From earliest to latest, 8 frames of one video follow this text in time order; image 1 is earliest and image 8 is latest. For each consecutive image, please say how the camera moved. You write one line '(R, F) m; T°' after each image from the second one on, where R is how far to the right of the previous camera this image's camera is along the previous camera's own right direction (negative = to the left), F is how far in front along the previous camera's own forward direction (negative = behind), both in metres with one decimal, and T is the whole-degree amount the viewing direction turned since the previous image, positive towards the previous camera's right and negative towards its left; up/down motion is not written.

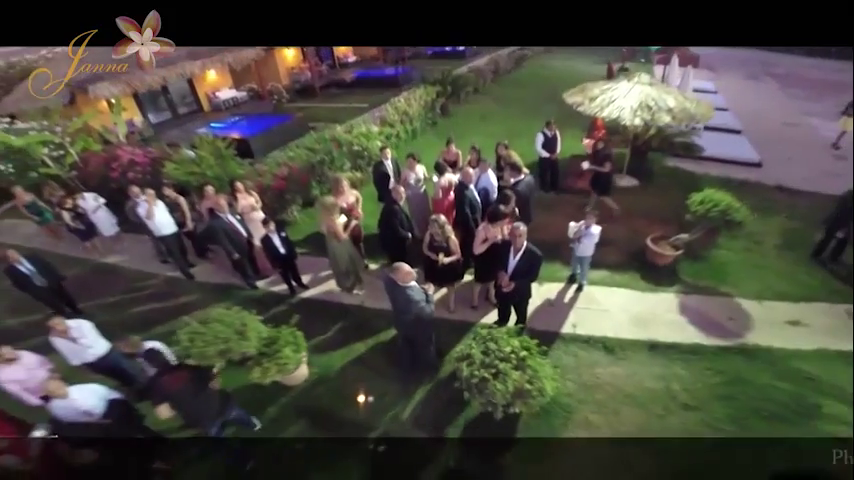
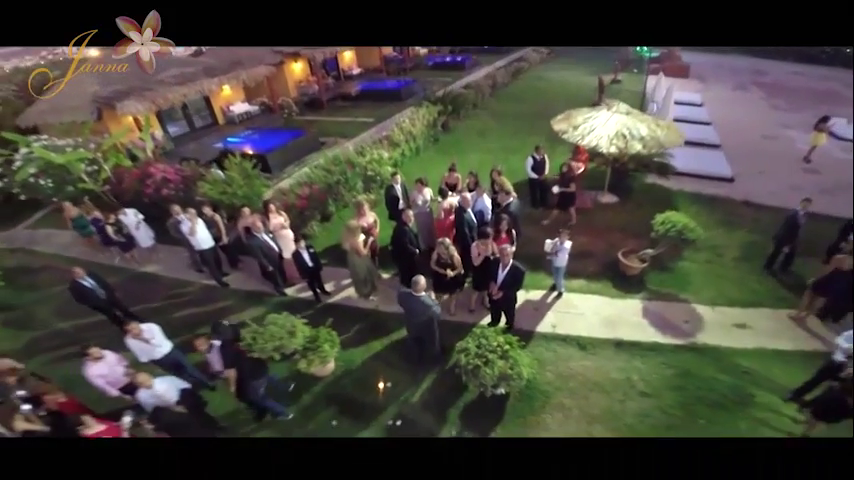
(-0.1, -0.7) m; 0°
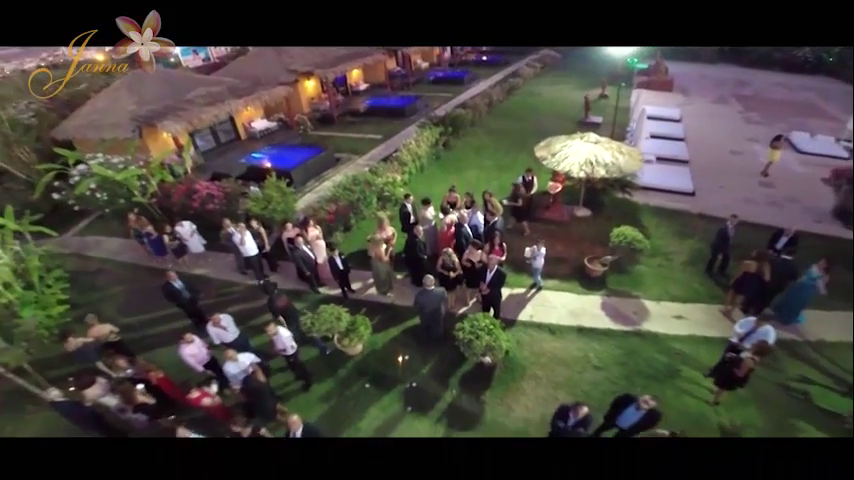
(-0.2, -1.3) m; 0°
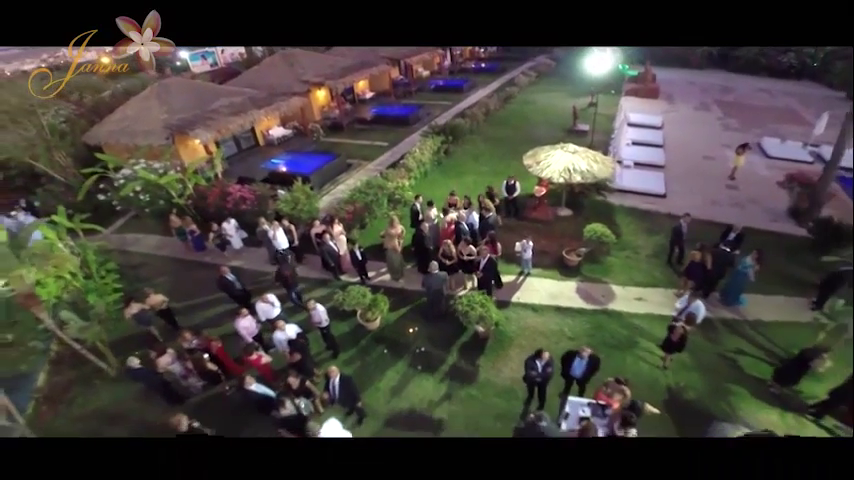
(-0.2, -1.3) m; 0°
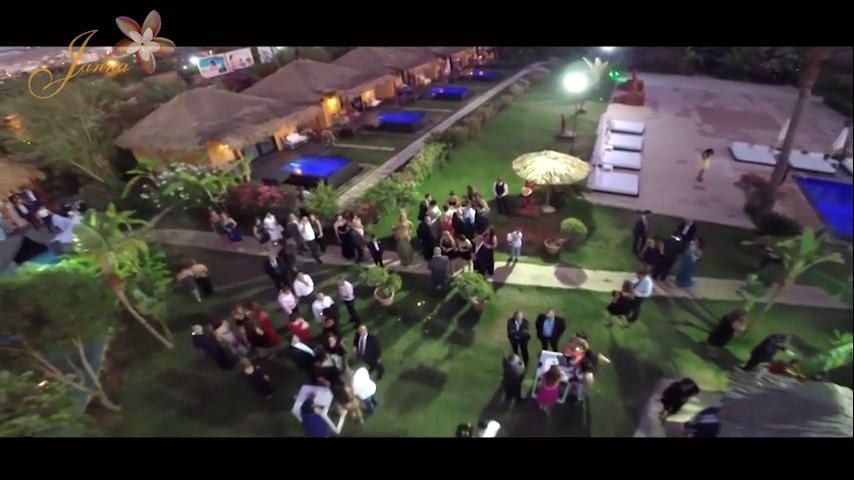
(-0.2, -1.5) m; 0°
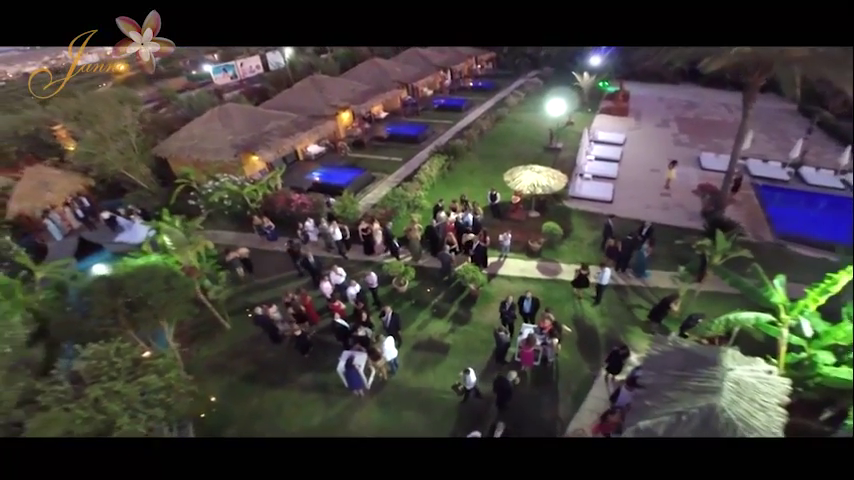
(-0.4, -2.2) m; 0°
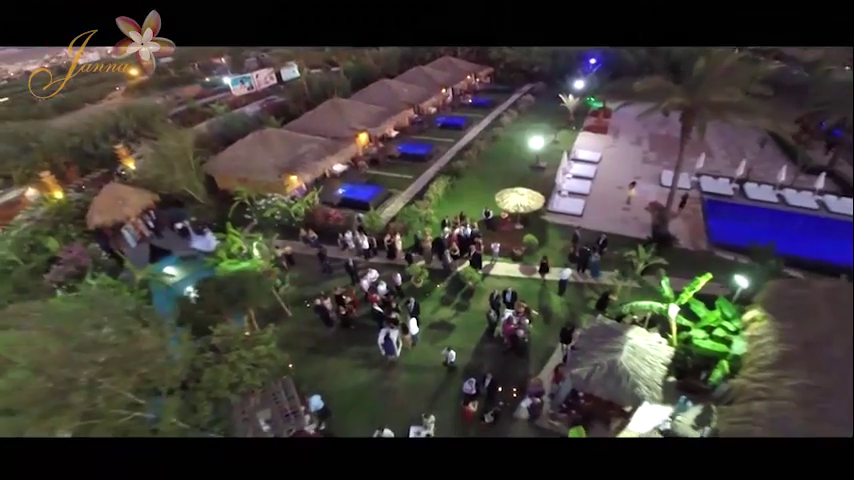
(-0.7, -3.7) m; 0°
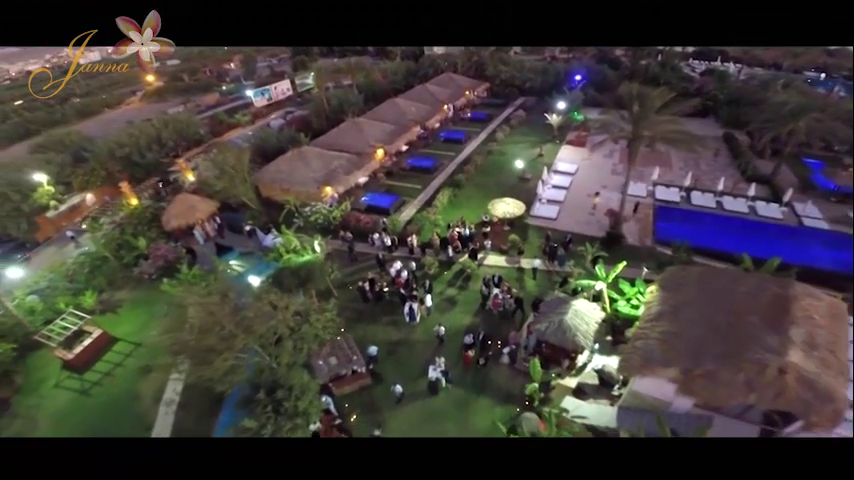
(-1.0, -5.2) m; 0°
